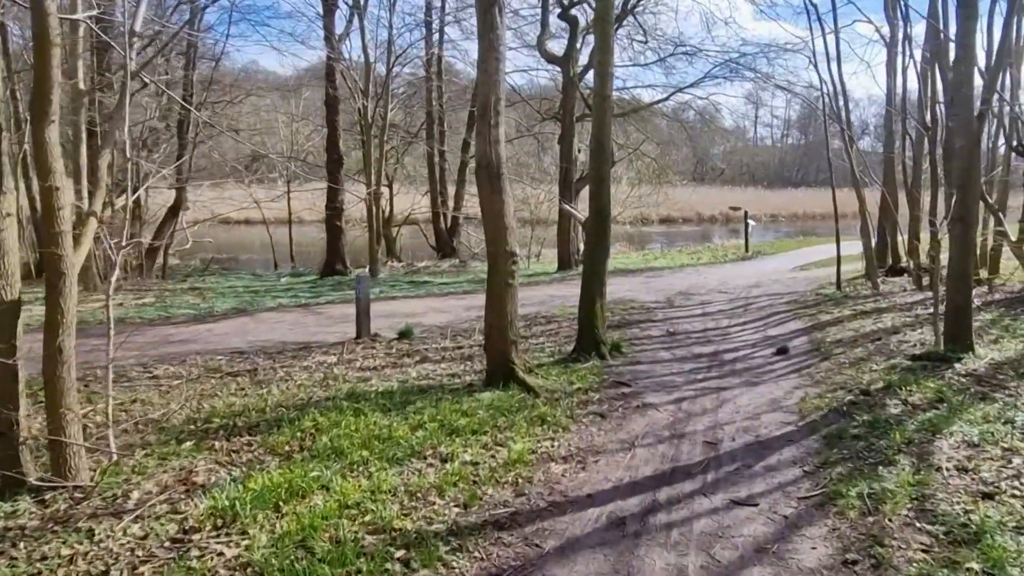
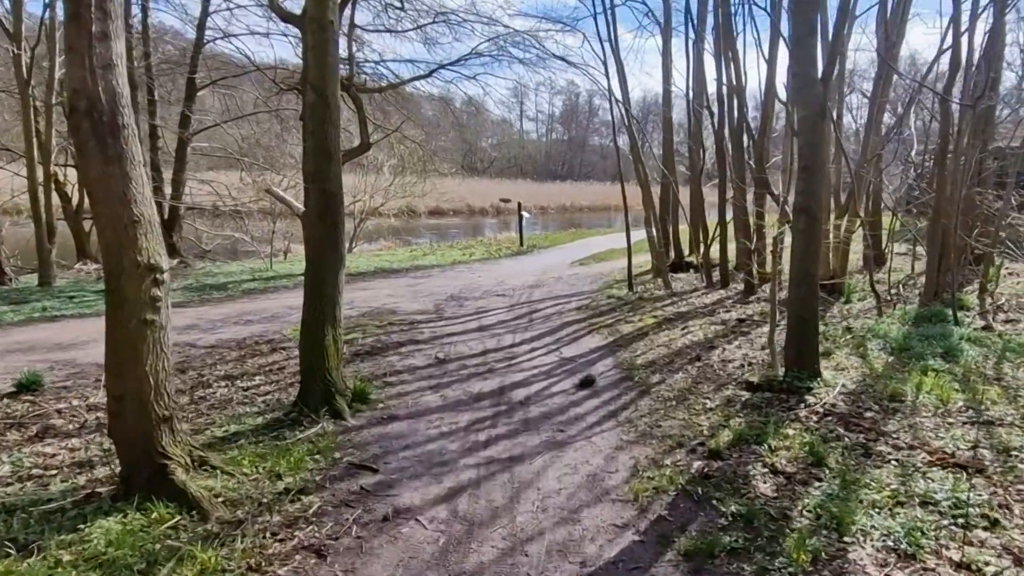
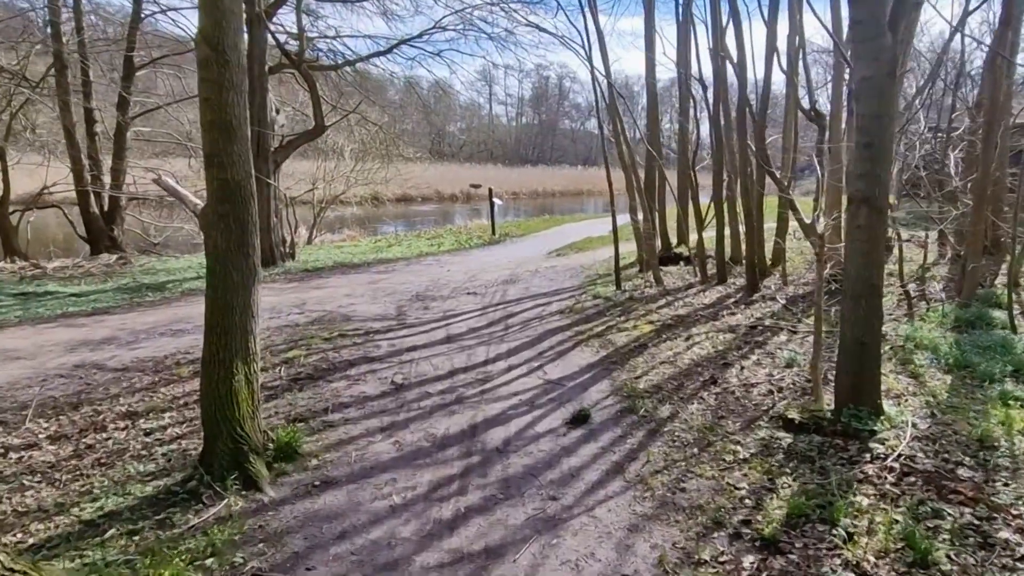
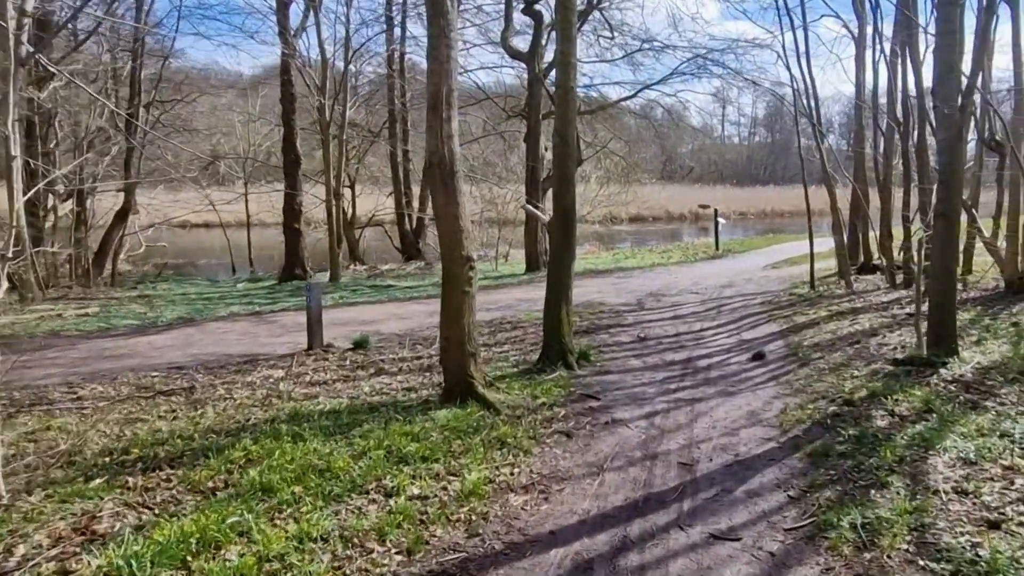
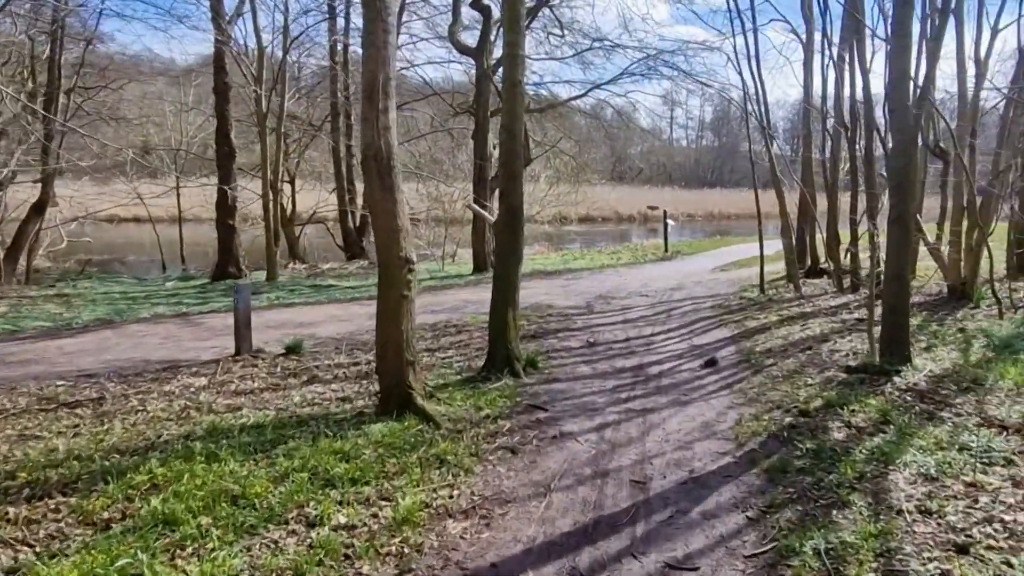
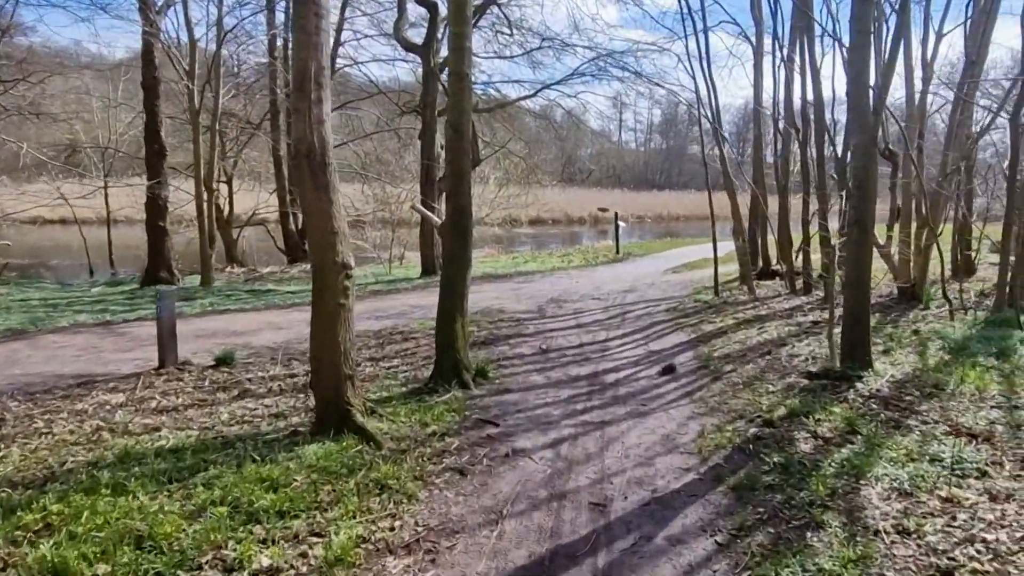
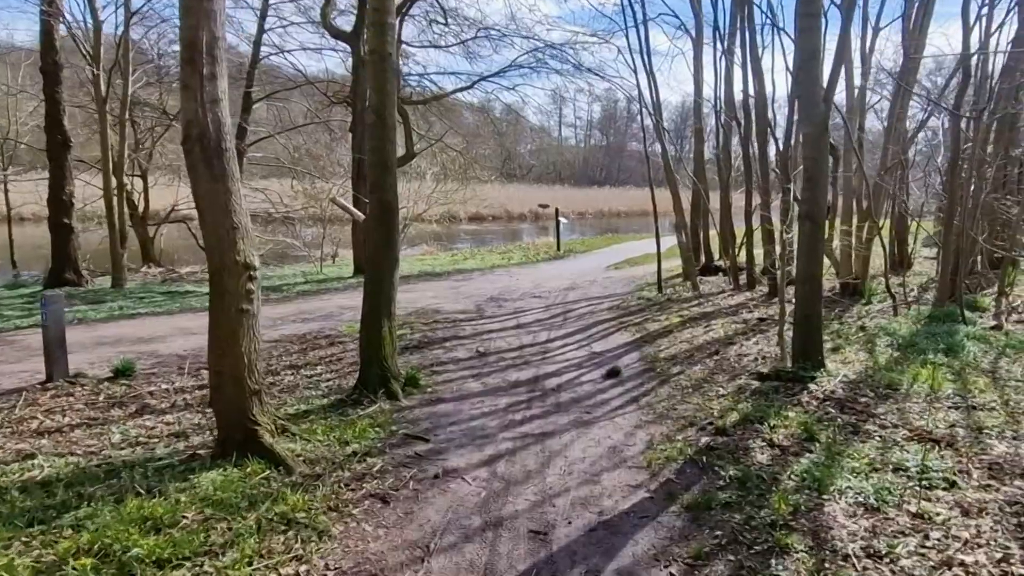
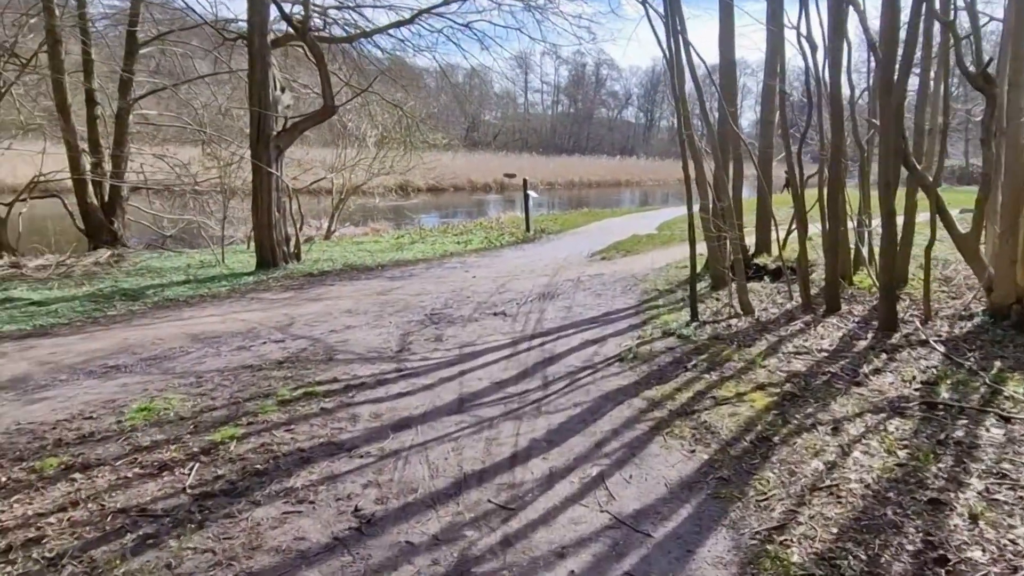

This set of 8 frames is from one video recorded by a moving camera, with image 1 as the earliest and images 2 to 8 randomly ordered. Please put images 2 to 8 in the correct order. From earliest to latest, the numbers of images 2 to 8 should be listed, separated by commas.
4, 5, 6, 7, 2, 3, 8
